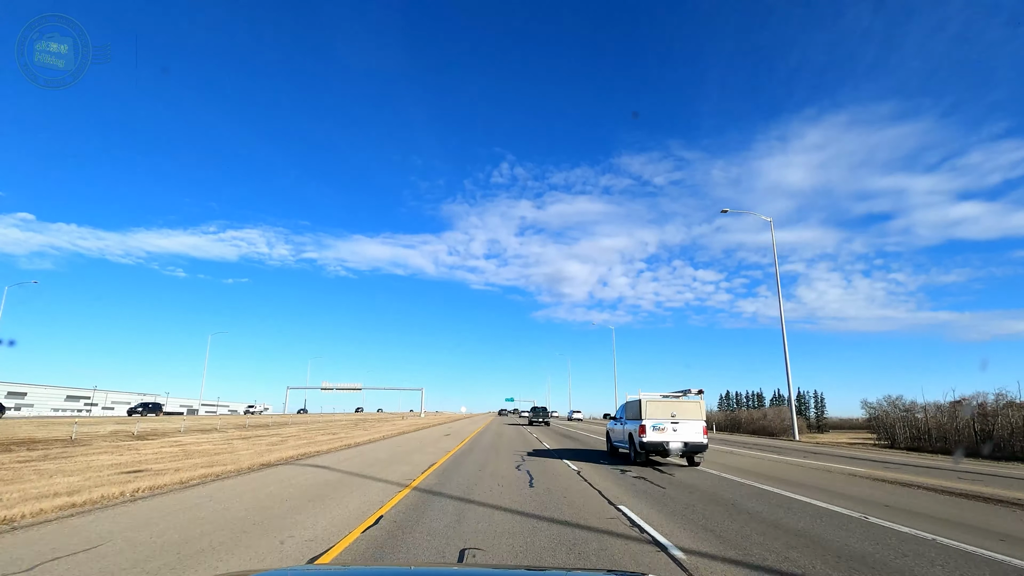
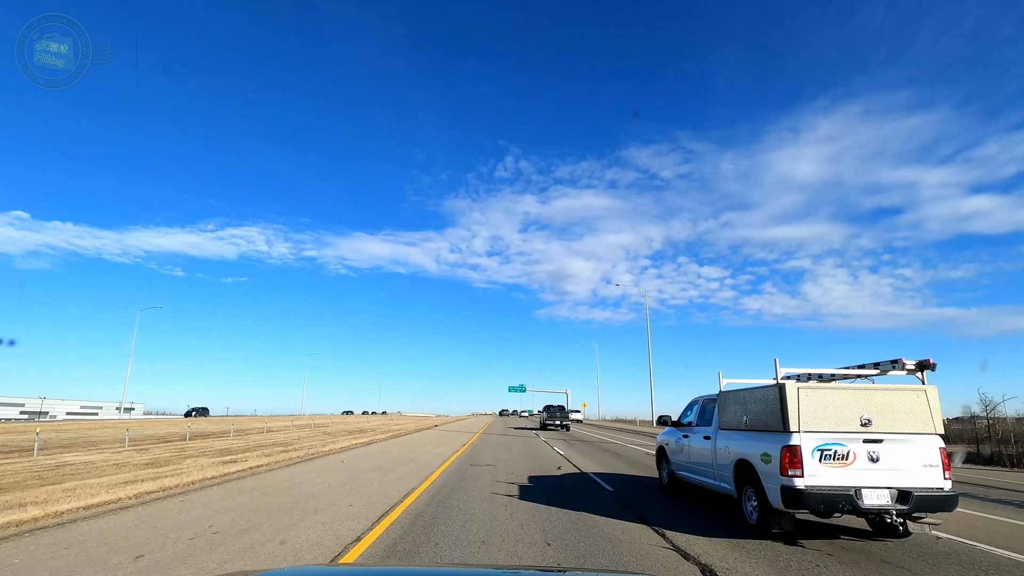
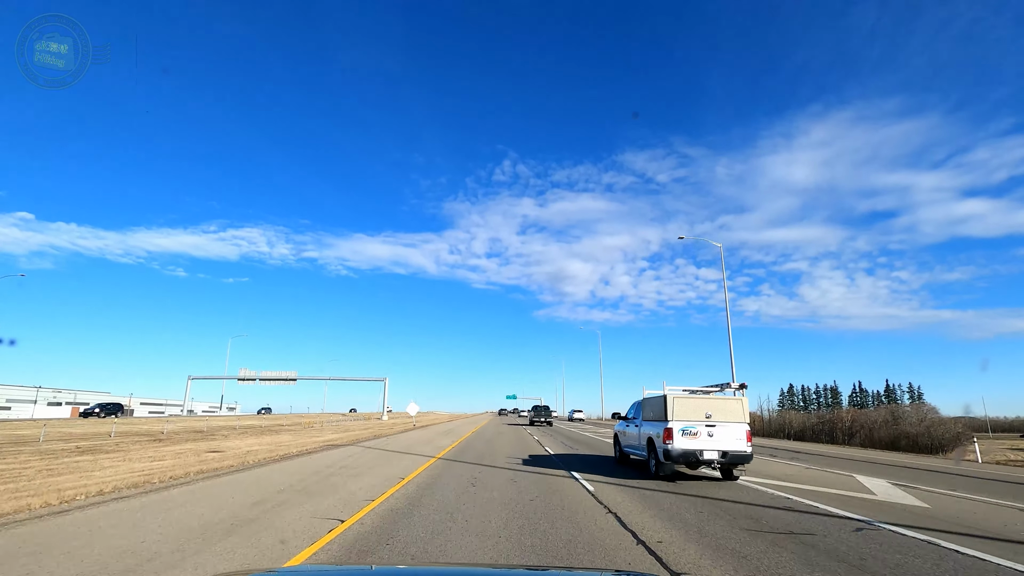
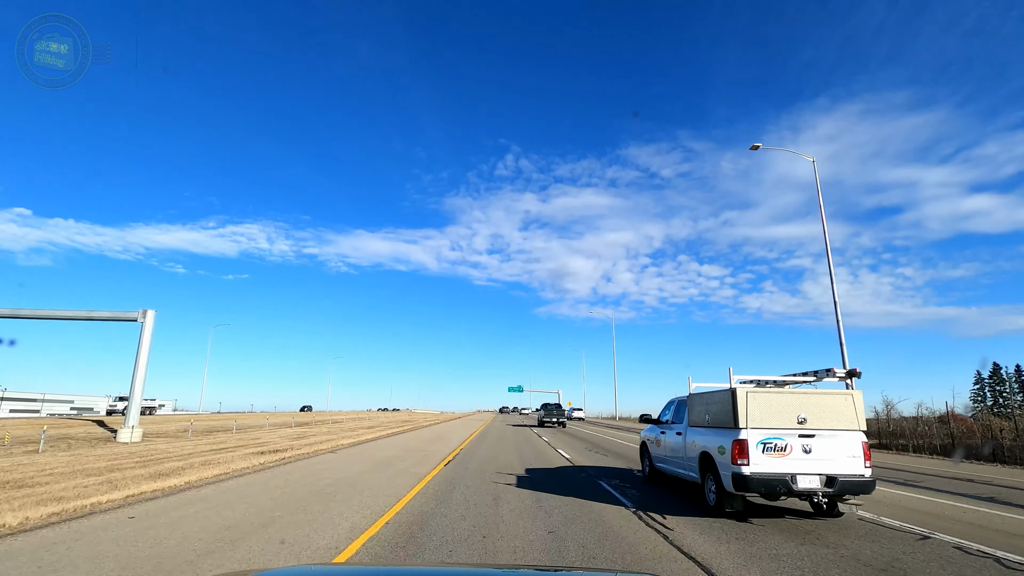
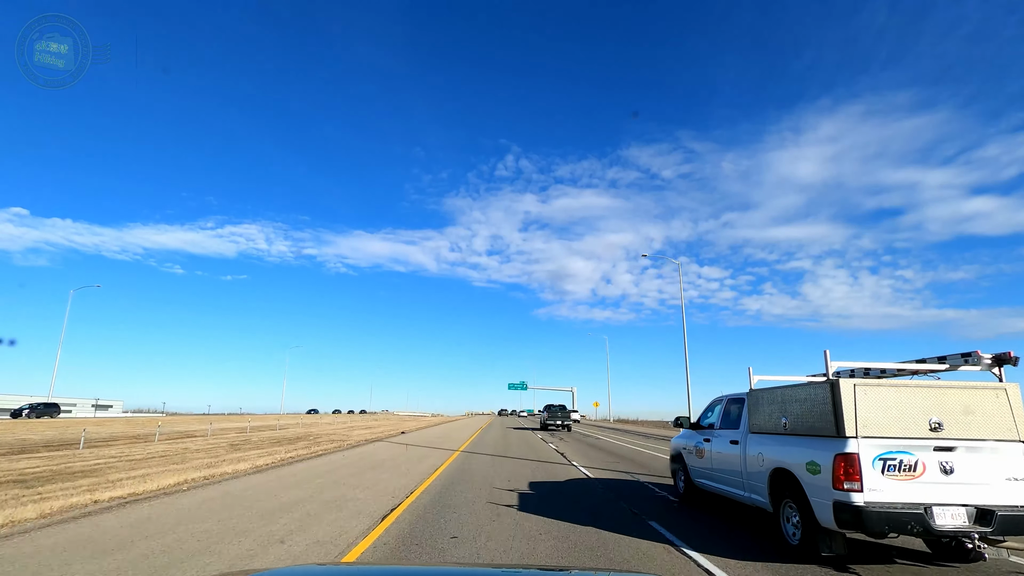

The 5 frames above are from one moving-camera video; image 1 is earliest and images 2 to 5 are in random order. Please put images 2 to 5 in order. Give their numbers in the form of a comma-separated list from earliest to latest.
3, 4, 2, 5
